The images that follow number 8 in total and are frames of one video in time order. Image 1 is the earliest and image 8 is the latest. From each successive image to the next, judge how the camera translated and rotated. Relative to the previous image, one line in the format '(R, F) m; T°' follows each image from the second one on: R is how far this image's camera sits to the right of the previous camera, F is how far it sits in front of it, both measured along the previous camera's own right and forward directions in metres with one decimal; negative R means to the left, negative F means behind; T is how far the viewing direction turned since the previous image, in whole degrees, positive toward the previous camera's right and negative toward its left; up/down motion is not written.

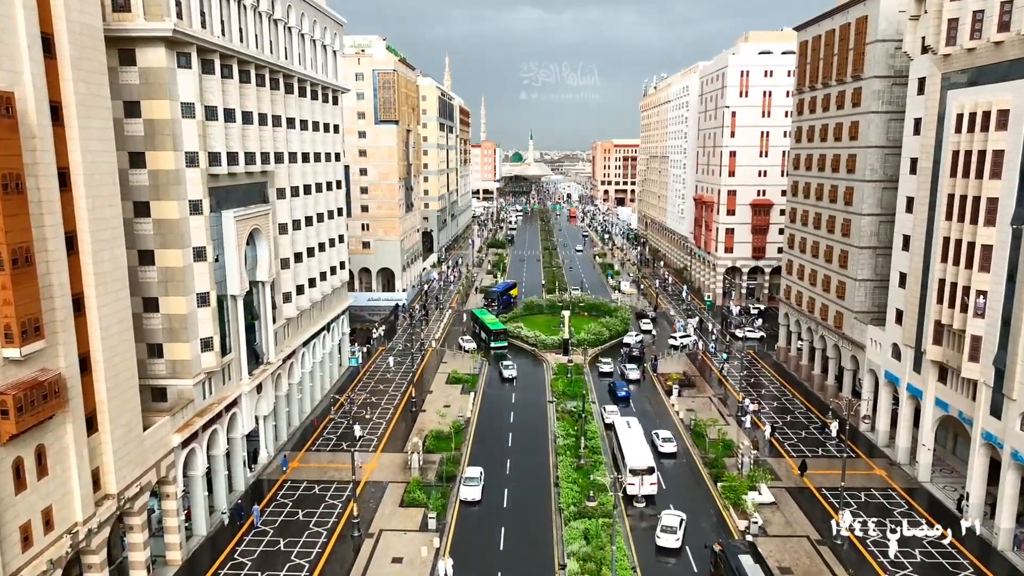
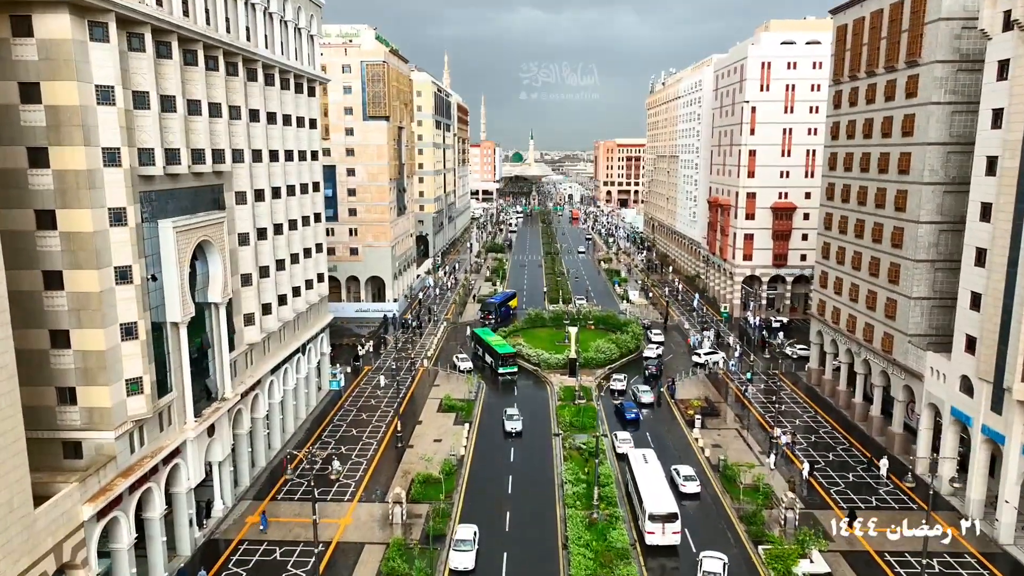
(0.0, +7.7) m; 0°
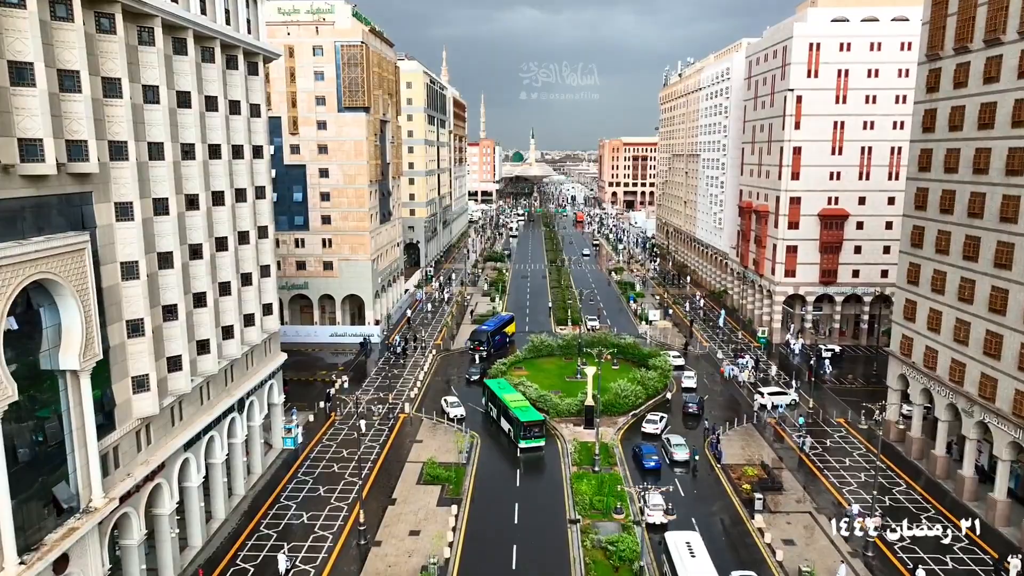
(-0.1, +13.7) m; 0°
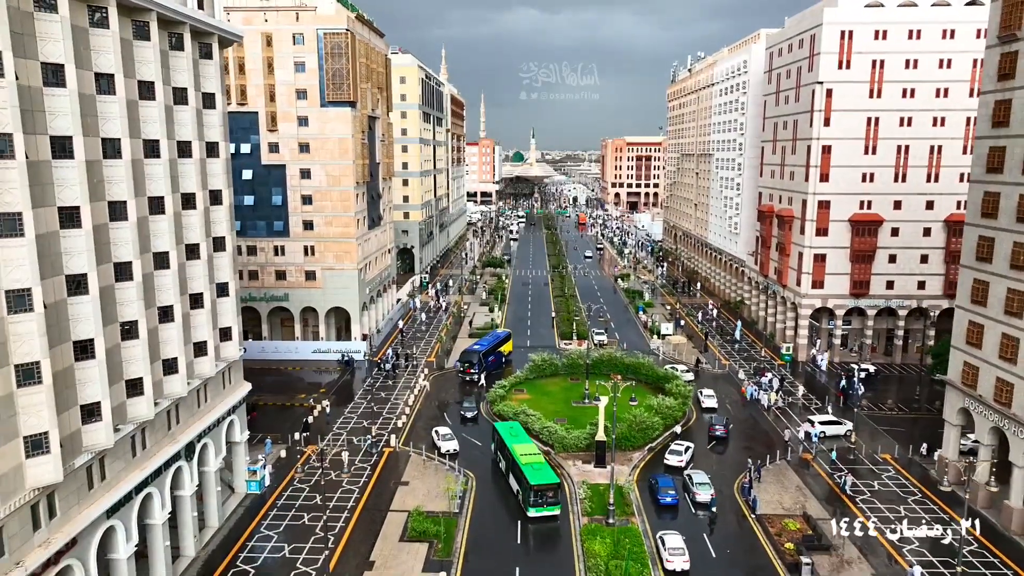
(0.0, +7.1) m; 0°
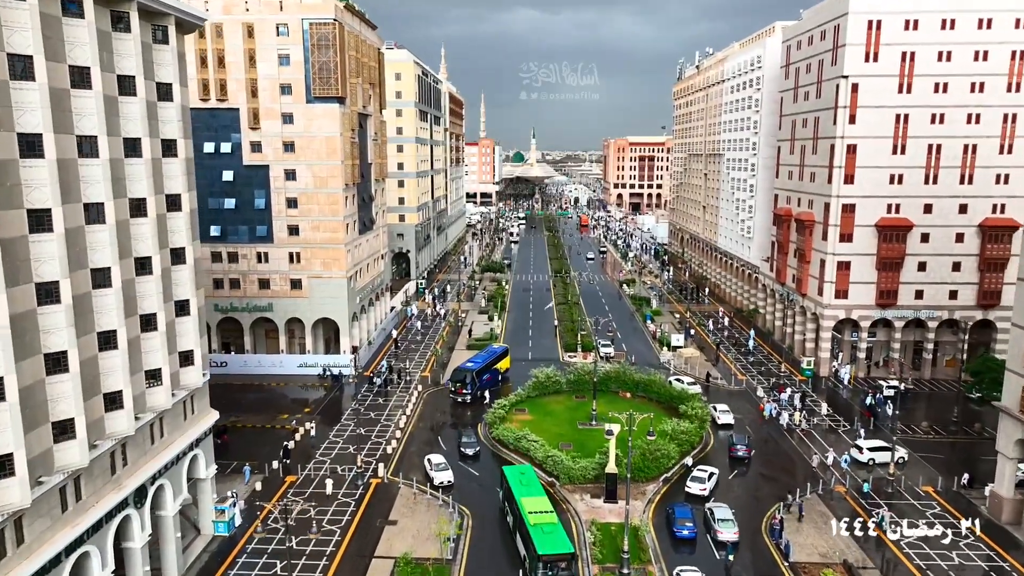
(0.0, +5.0) m; 0°
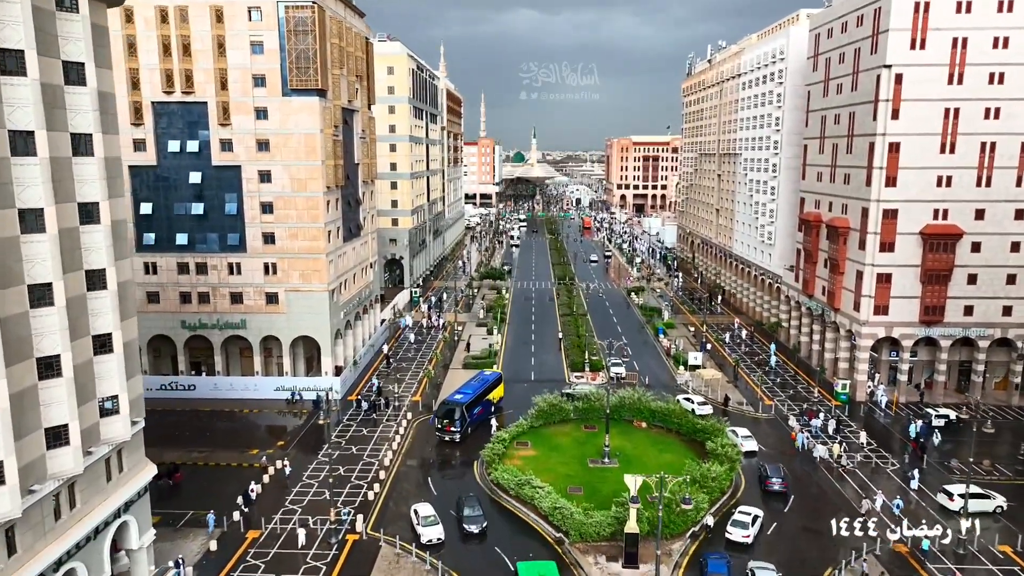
(0.0, +7.1) m; 0°
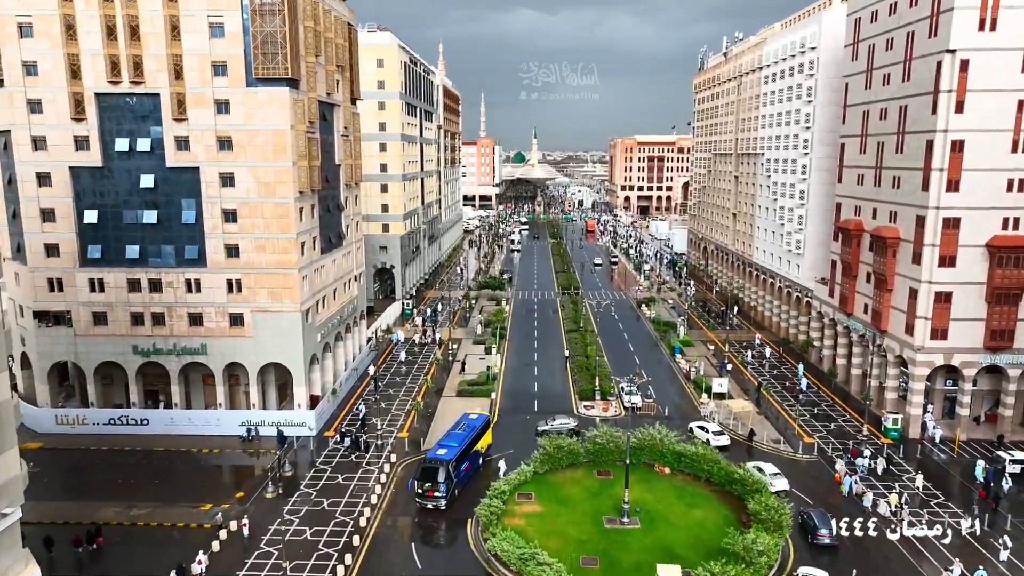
(0.0, +8.1) m; 0°
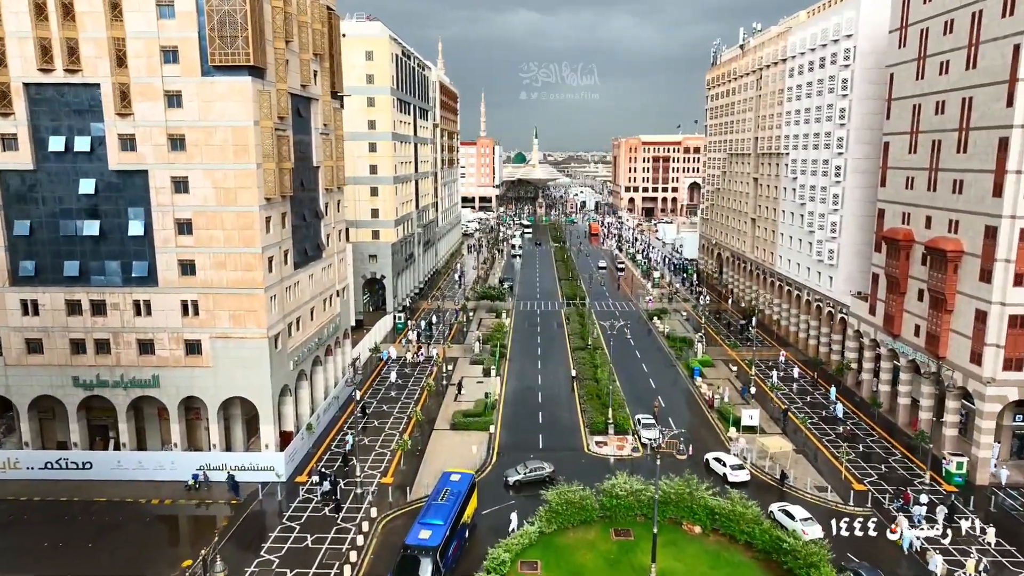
(0.0, +7.5) m; 0°
